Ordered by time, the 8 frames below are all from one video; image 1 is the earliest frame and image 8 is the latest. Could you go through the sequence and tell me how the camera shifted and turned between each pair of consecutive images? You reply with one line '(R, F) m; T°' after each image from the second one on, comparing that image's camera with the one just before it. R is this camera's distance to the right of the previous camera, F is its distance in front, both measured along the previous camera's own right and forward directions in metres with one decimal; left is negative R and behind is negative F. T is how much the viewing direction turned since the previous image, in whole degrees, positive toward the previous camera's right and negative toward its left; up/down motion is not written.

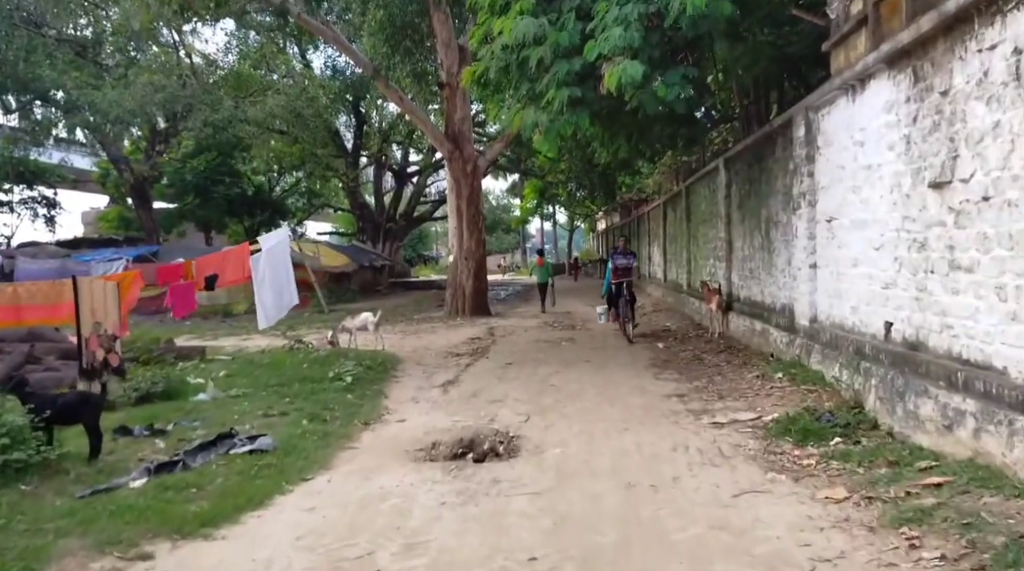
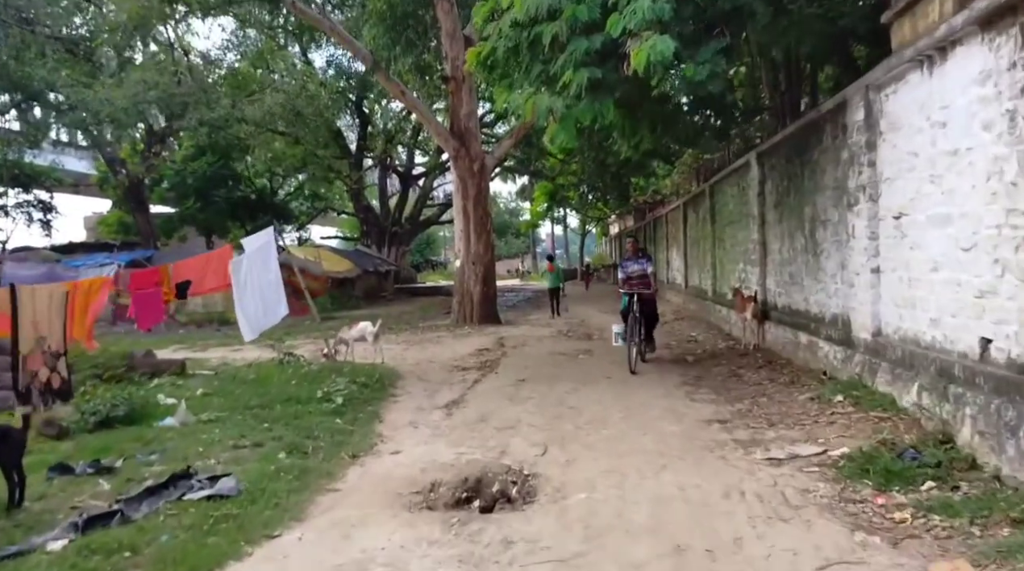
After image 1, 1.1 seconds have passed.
(0.0, +1.1) m; -1°
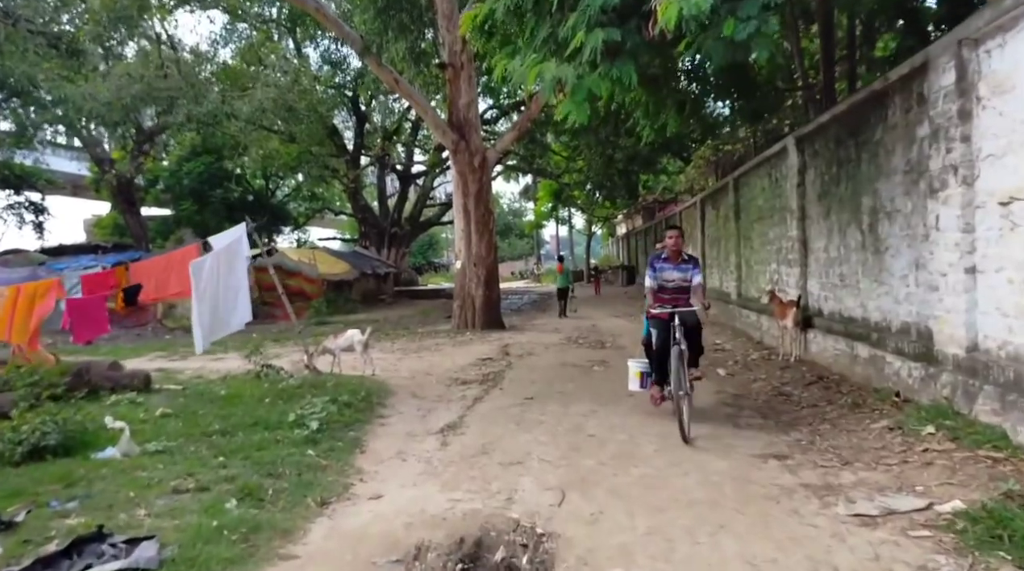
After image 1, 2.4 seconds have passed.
(0.0, +1.3) m; 0°
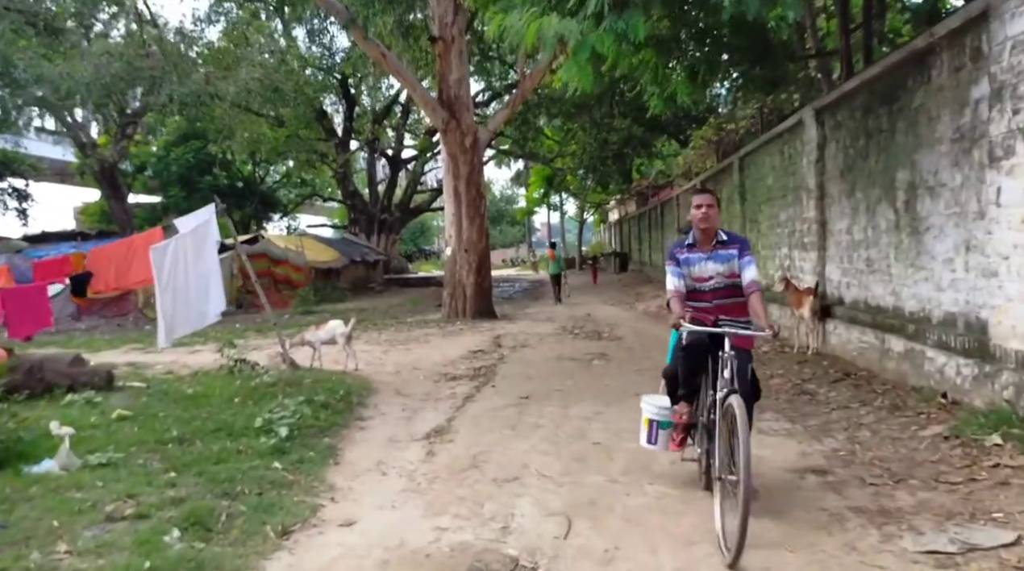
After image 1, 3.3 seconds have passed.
(0.0, +0.8) m; 0°
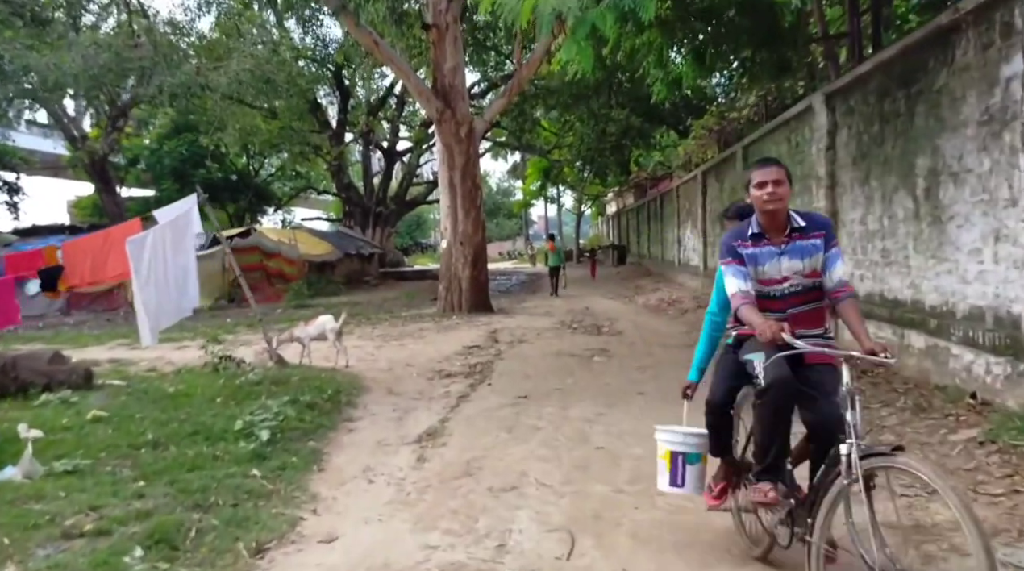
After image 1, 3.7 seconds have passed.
(0.0, +0.4) m; 0°
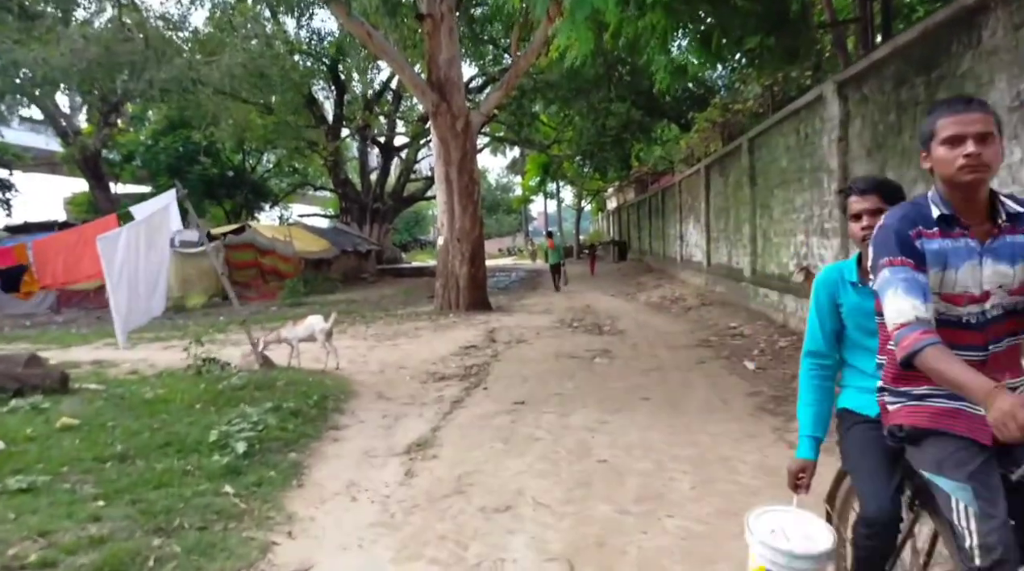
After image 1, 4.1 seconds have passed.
(0.0, +0.4) m; 0°
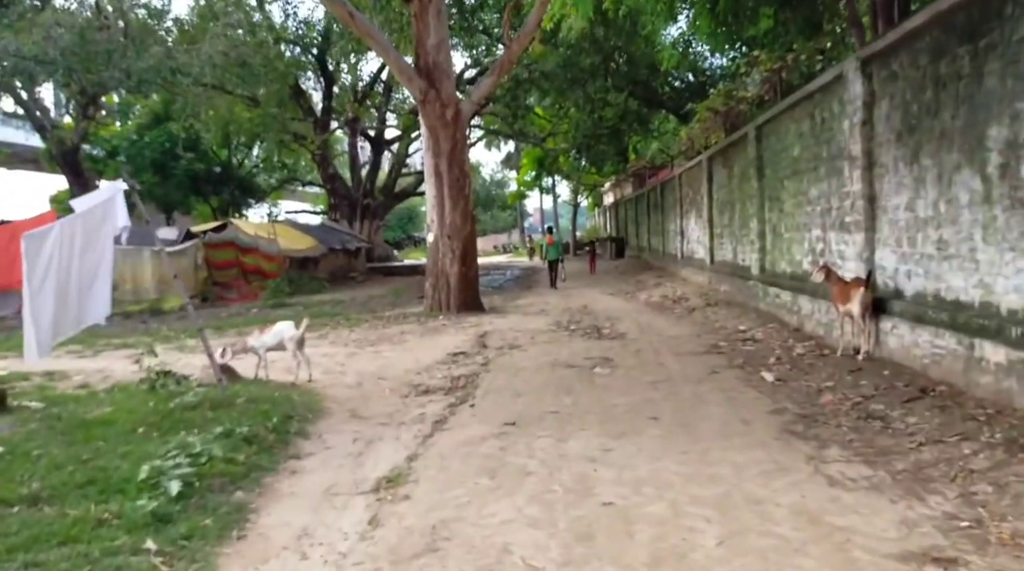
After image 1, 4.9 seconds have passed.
(+0.1, +0.9) m; 0°
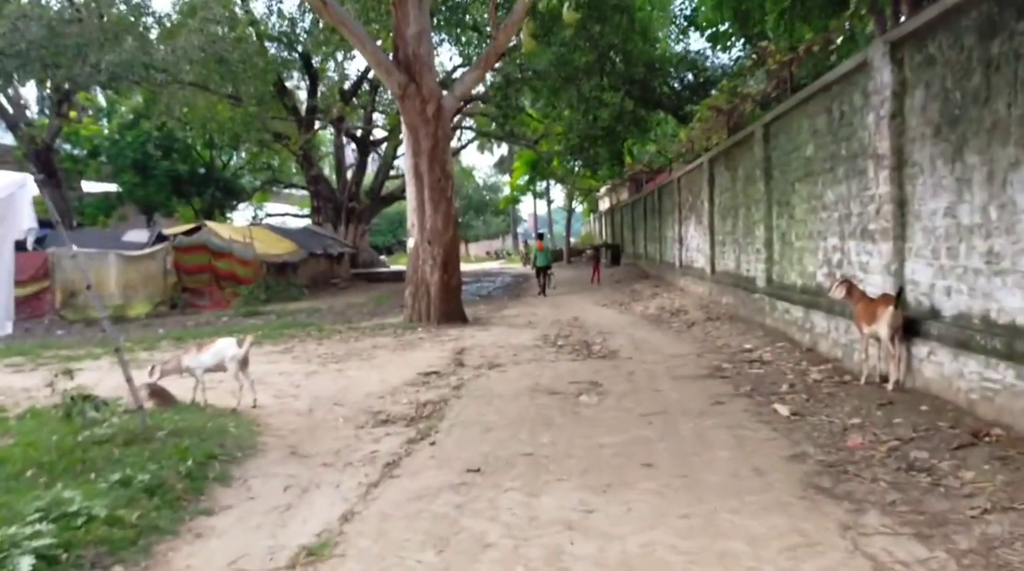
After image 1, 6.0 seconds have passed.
(+0.2, +1.0) m; 0°
